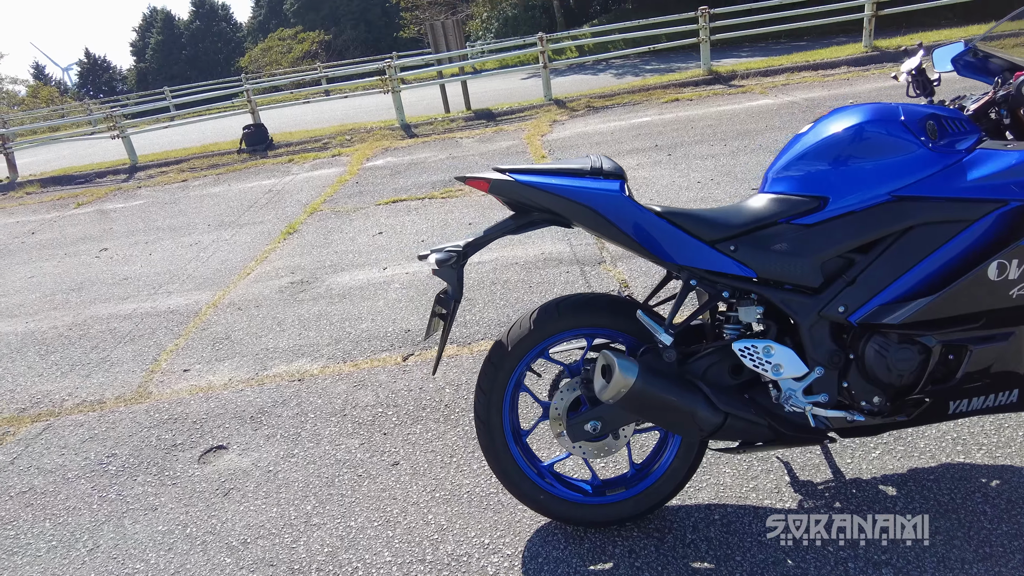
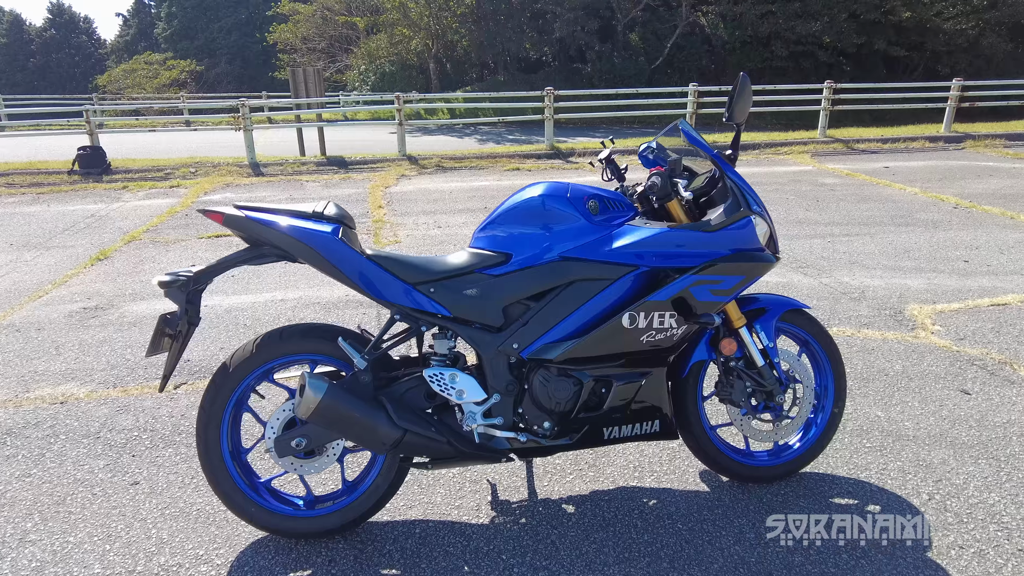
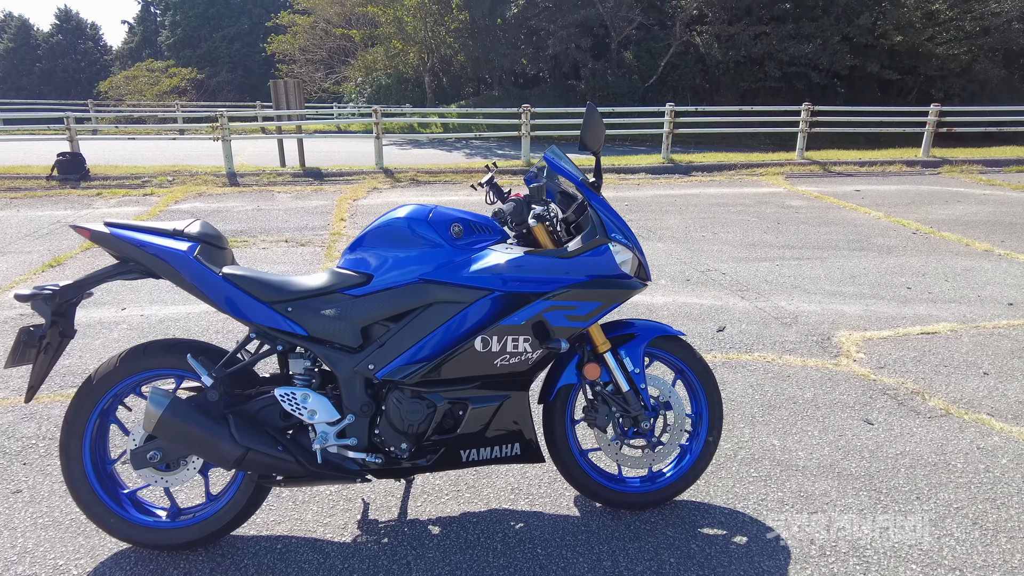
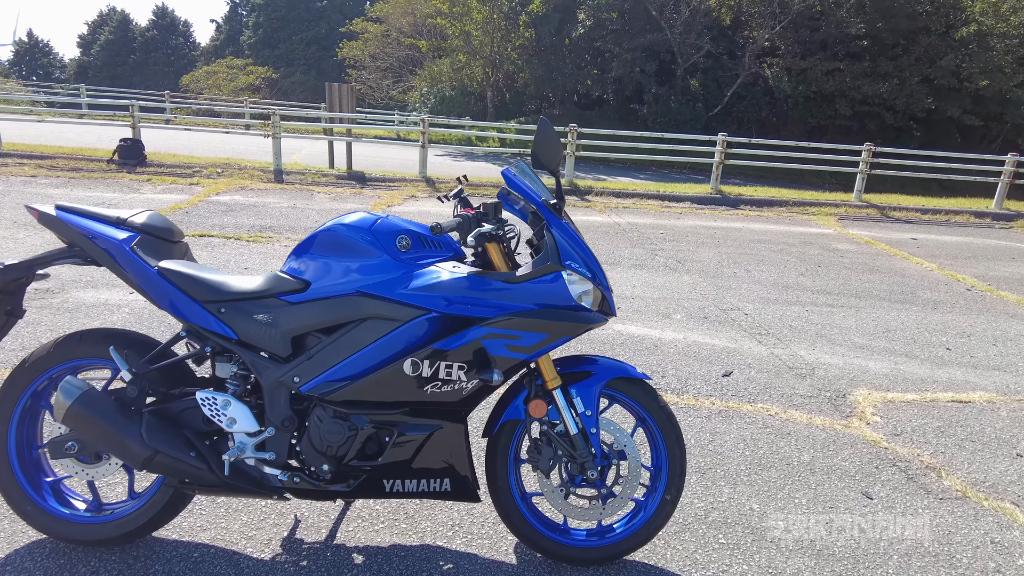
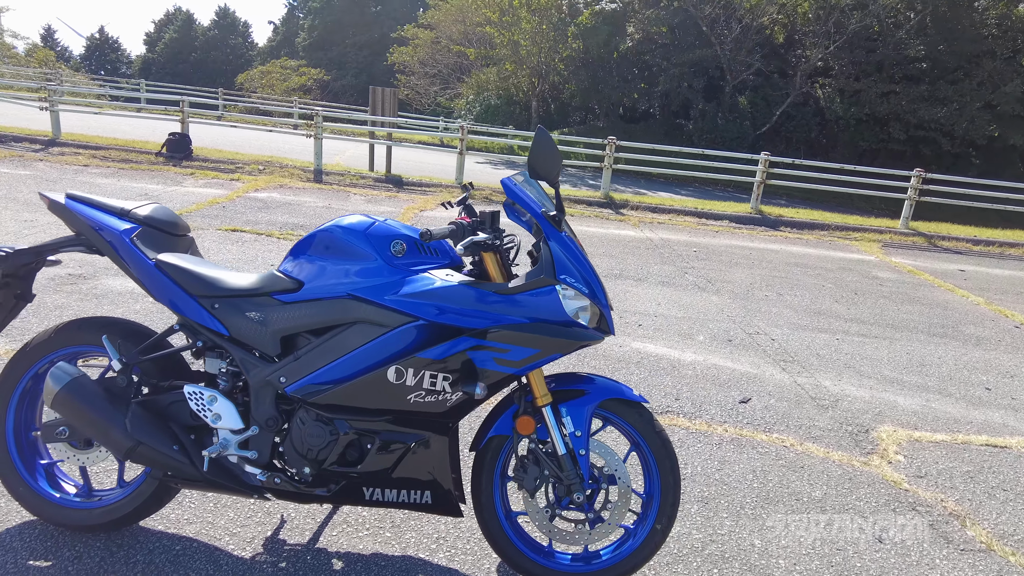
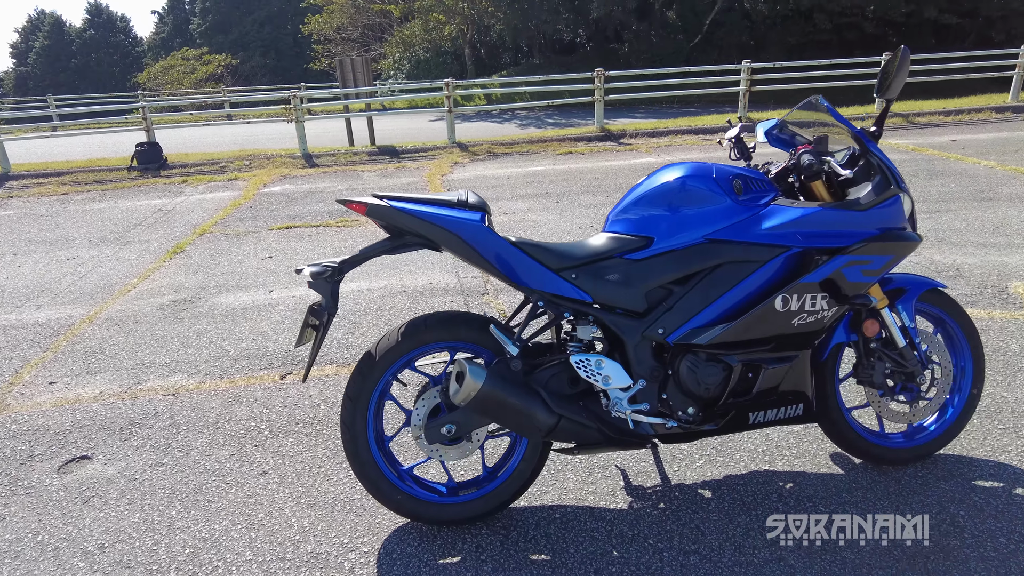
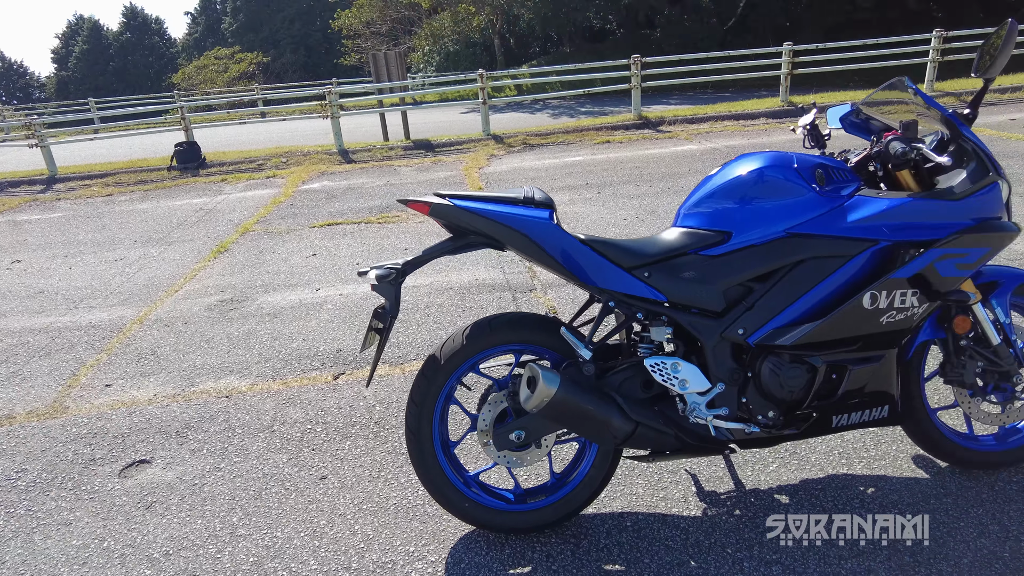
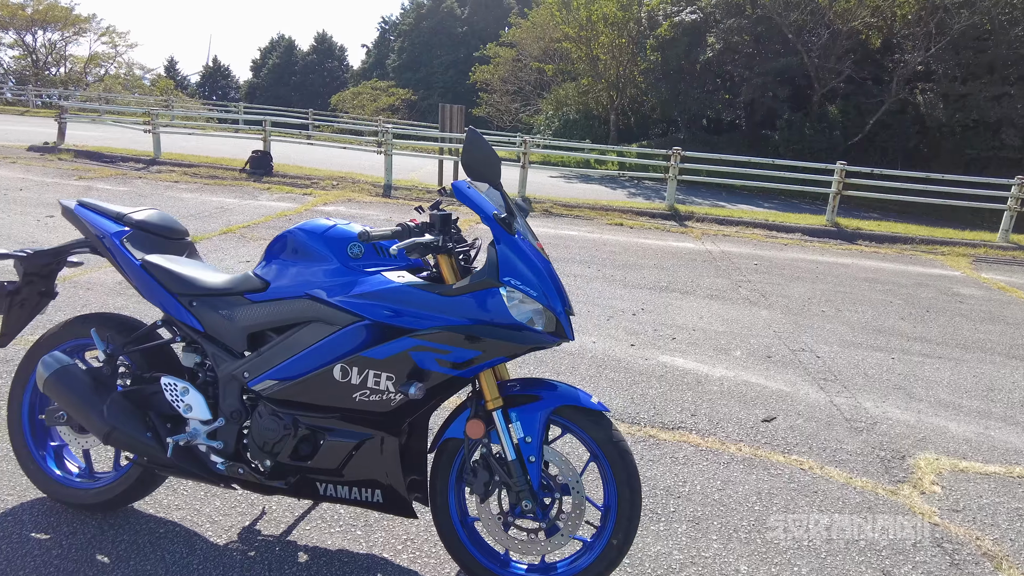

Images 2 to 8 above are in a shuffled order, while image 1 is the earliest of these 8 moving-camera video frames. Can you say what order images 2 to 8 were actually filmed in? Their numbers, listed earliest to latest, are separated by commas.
7, 6, 2, 3, 4, 5, 8
